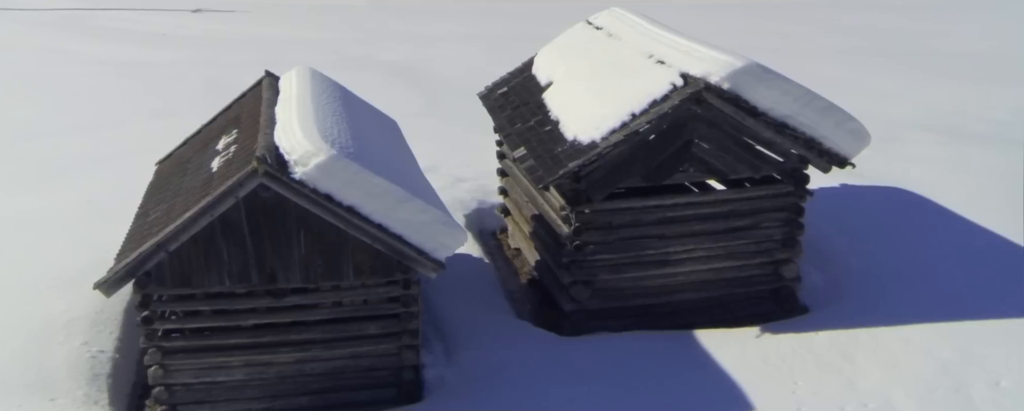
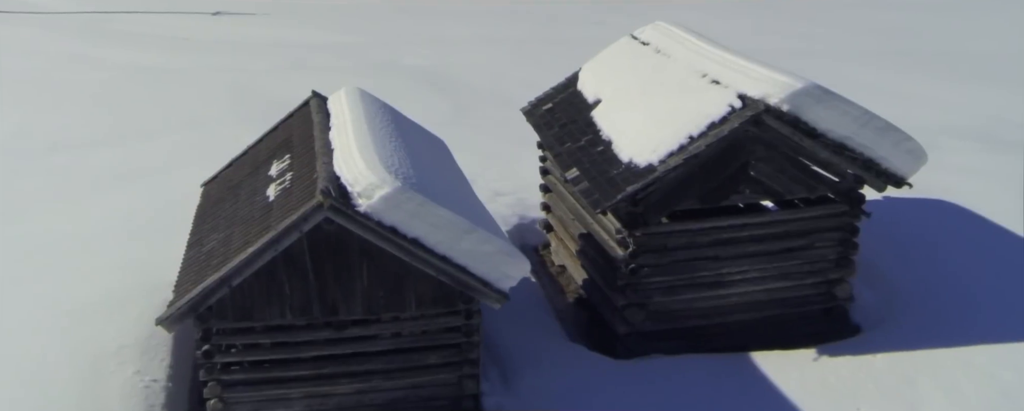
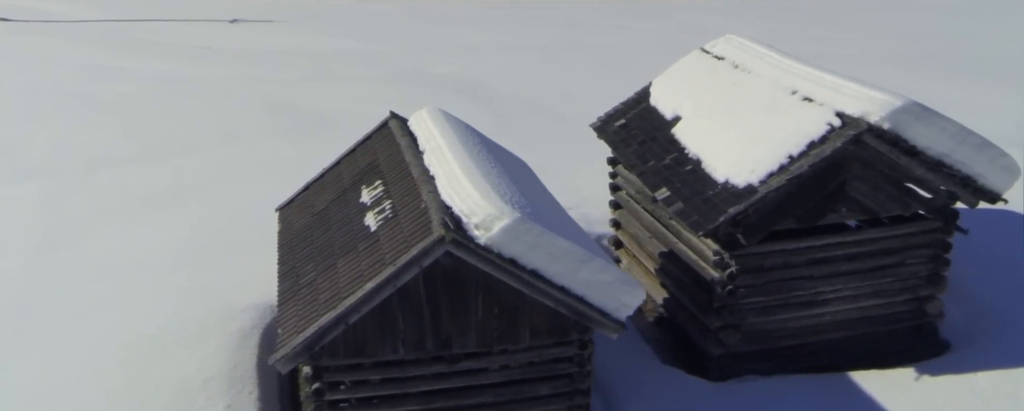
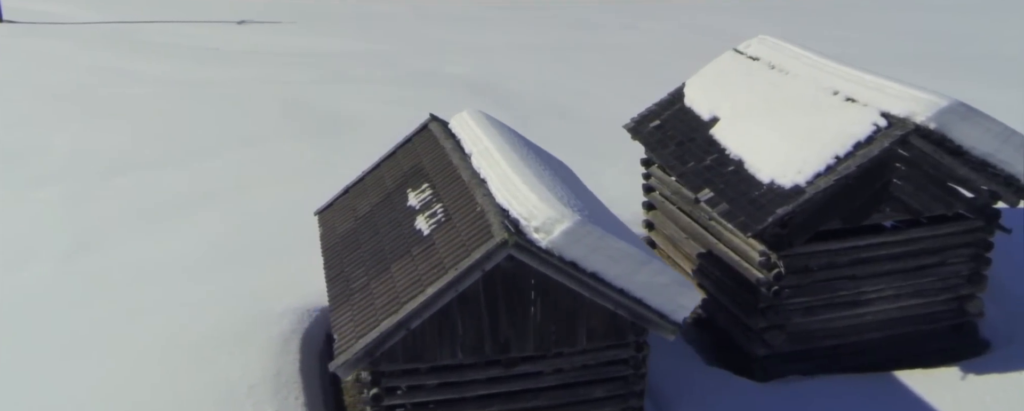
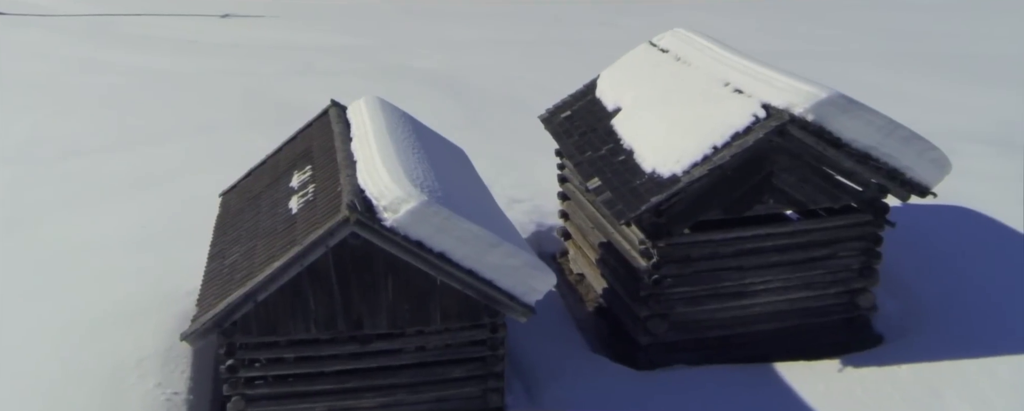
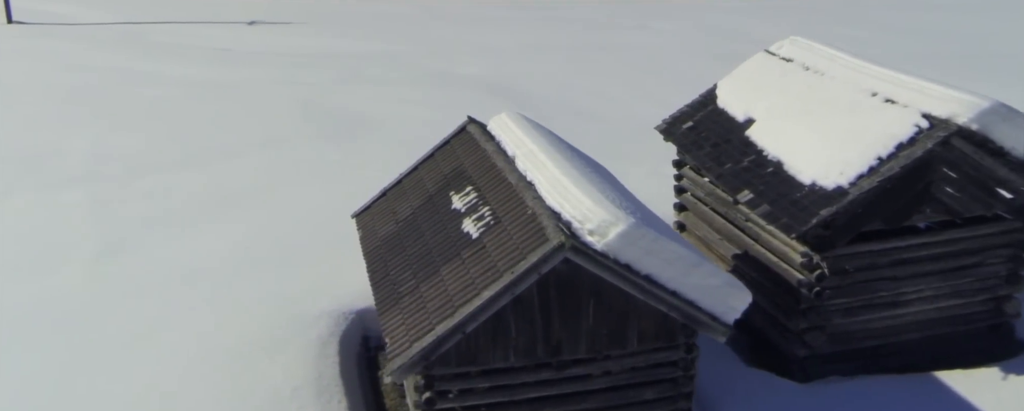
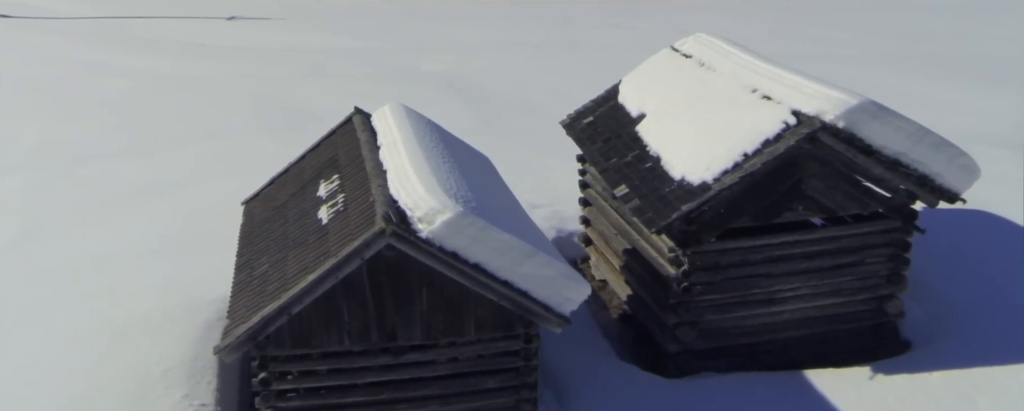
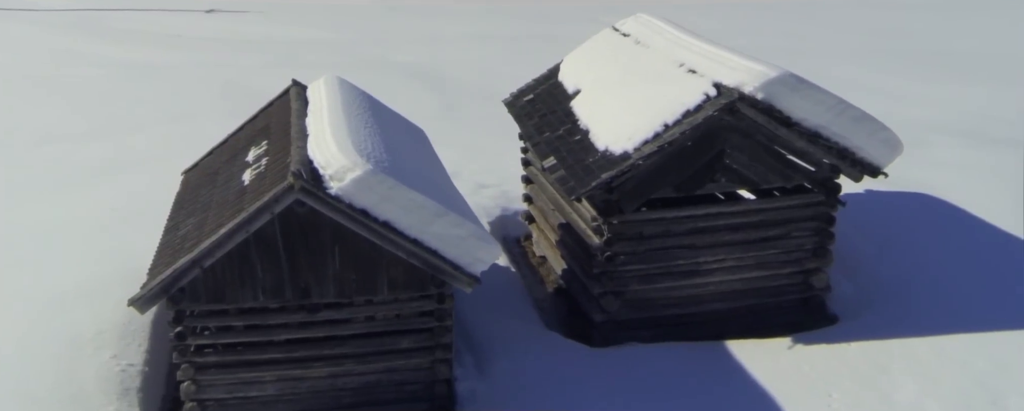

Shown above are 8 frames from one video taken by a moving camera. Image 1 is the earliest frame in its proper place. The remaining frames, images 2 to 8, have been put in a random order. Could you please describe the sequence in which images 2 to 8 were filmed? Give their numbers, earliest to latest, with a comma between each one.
8, 2, 5, 7, 3, 4, 6
